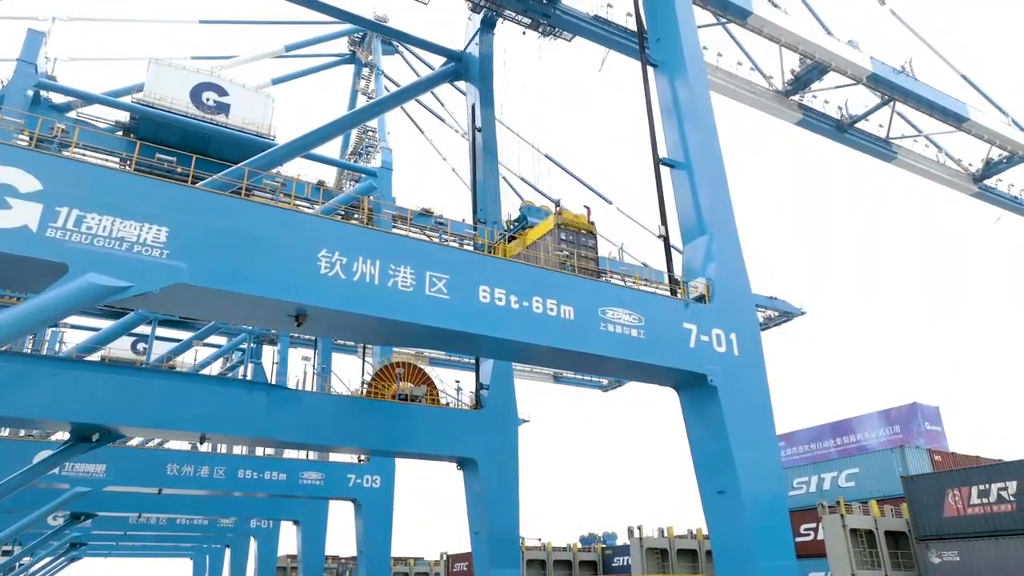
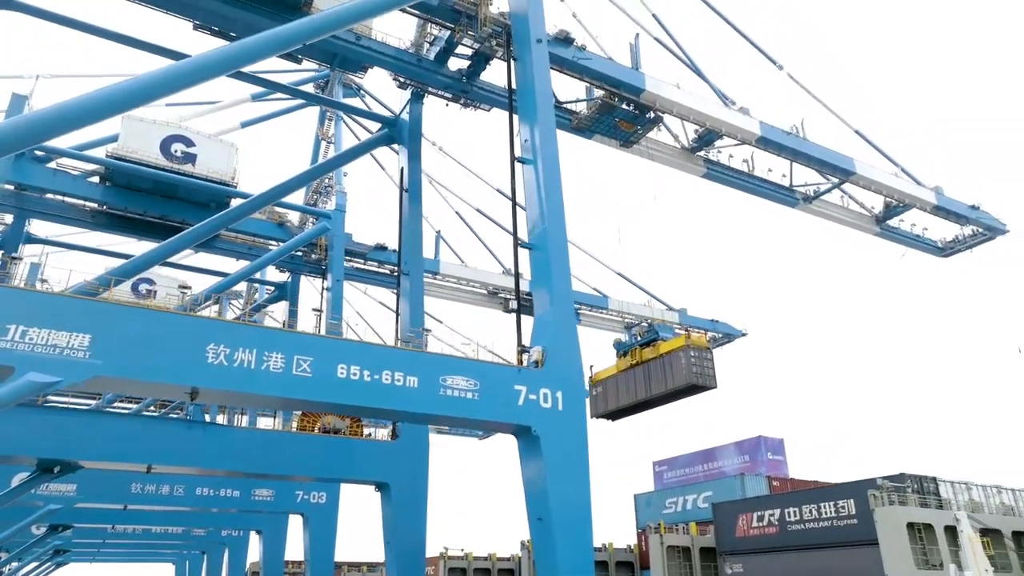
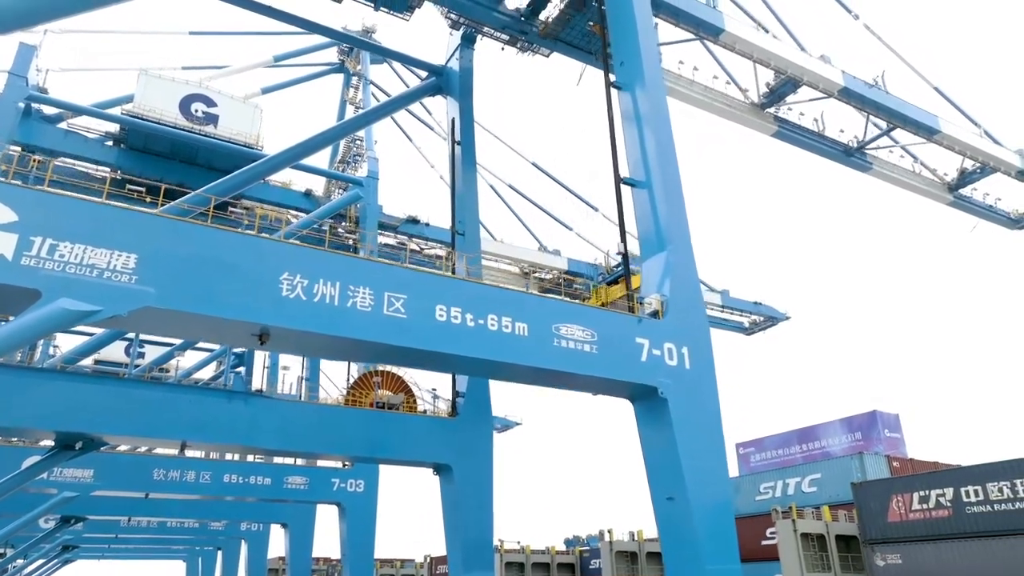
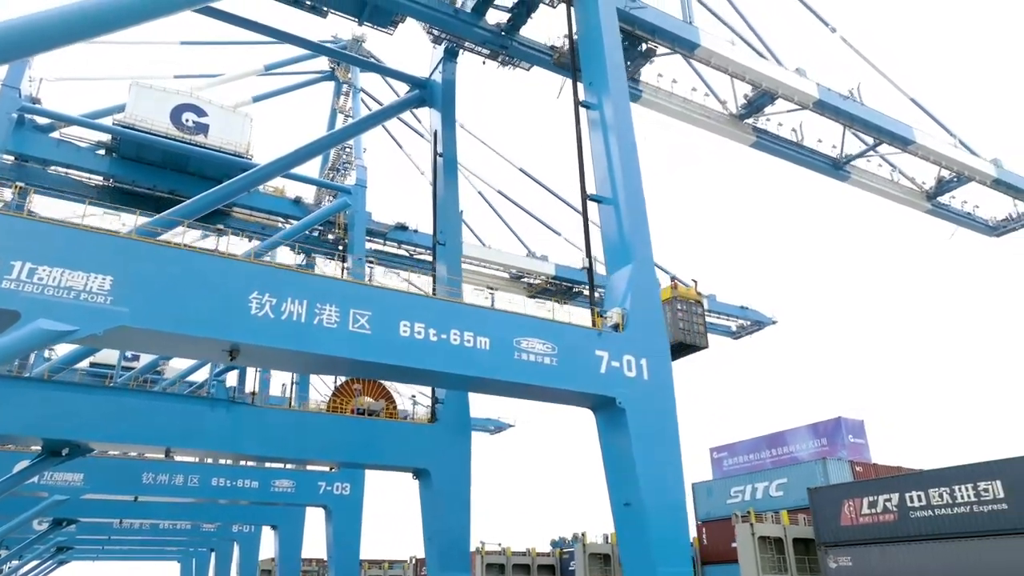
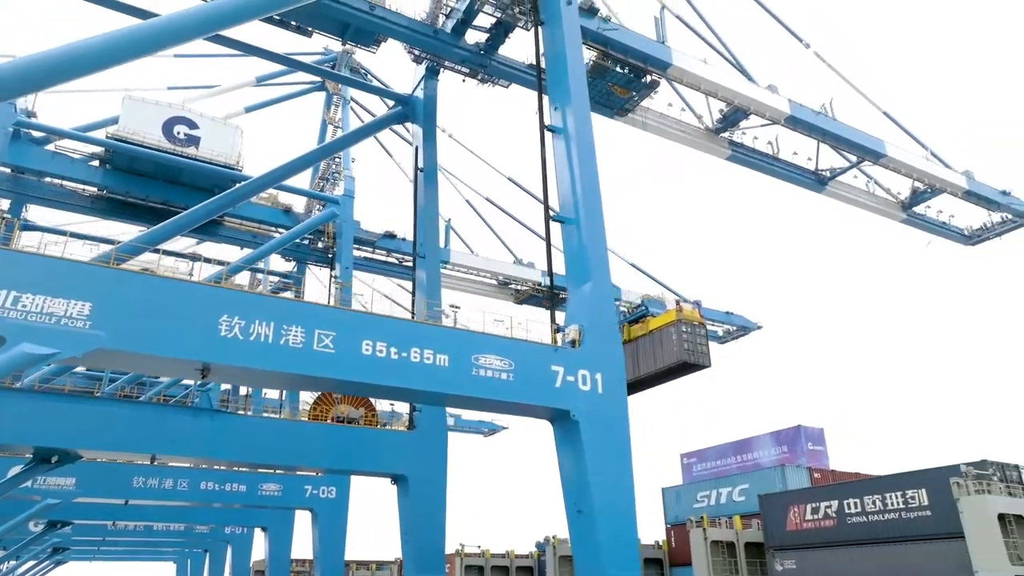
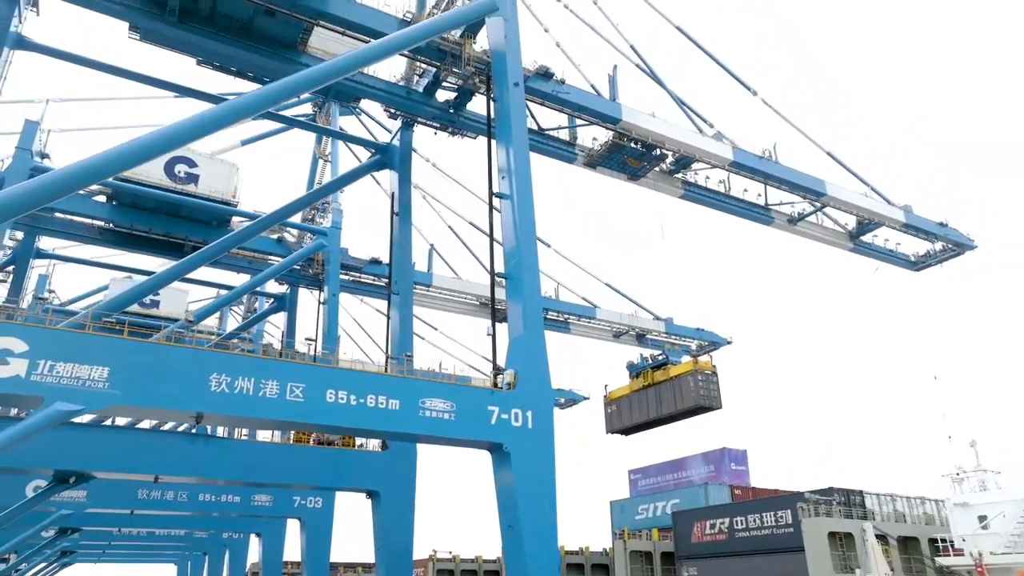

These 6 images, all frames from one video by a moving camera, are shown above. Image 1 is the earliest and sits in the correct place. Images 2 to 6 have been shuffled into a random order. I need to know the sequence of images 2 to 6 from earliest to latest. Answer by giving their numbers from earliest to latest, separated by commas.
3, 4, 5, 2, 6
